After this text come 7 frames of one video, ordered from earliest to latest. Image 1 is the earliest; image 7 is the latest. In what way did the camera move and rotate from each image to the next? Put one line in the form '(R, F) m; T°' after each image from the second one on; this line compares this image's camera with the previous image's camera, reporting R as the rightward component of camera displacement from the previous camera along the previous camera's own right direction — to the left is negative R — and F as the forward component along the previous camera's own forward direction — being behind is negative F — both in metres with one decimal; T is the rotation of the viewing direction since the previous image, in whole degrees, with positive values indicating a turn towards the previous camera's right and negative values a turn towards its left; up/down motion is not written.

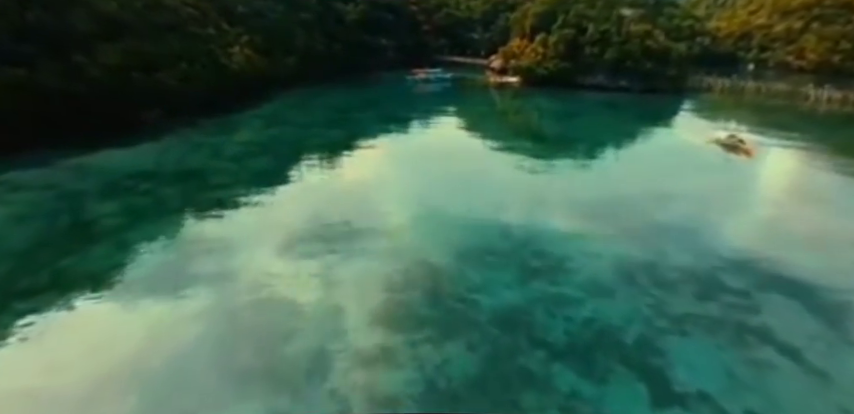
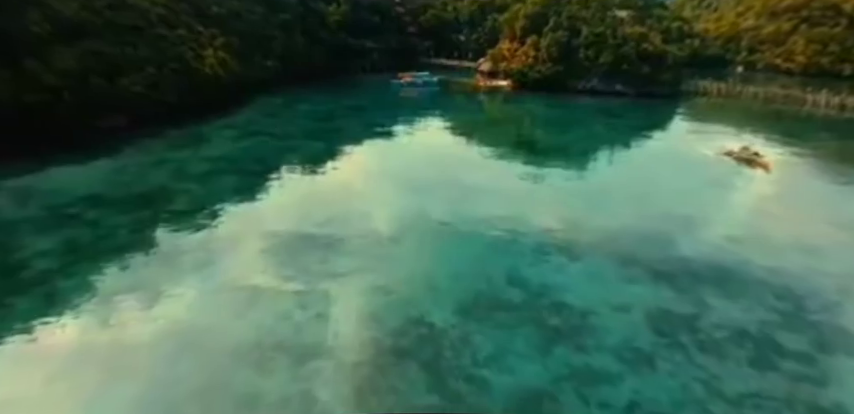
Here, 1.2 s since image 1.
(-0.1, +1.7) m; +2°
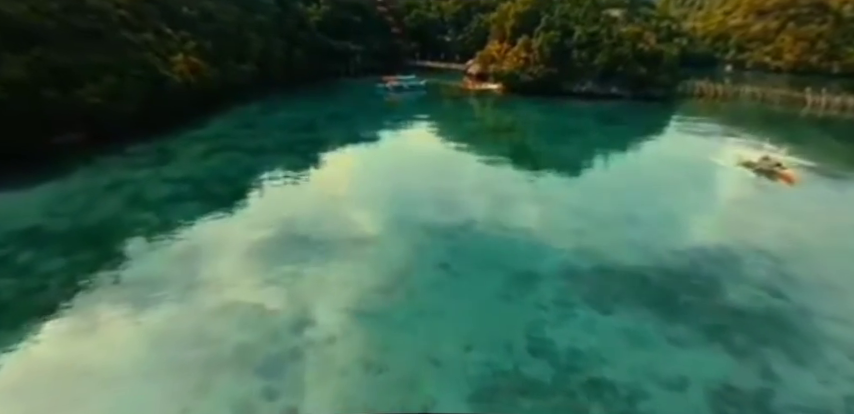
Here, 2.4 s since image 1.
(-0.2, +1.8) m; +2°
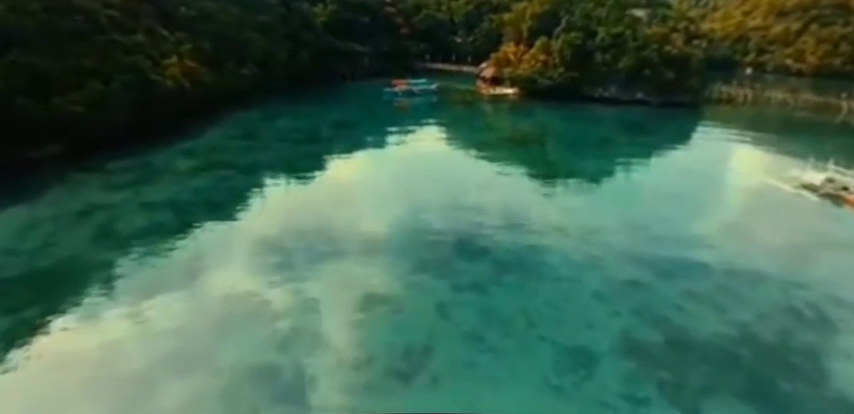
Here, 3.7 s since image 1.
(-0.3, +2.0) m; -1°
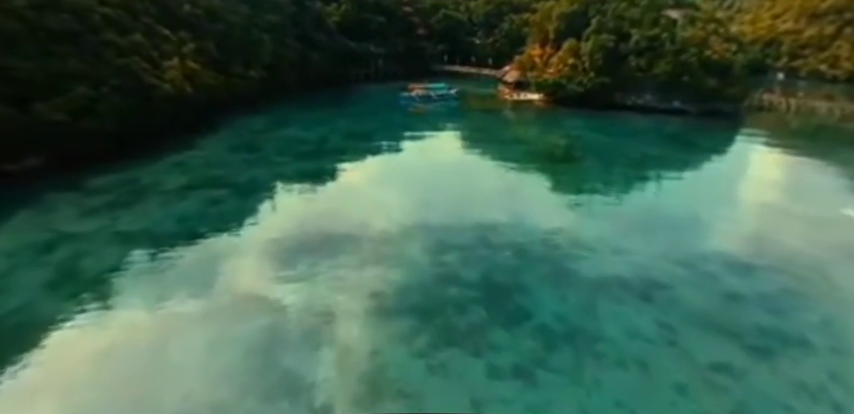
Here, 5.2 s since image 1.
(-0.3, +2.1) m; -1°
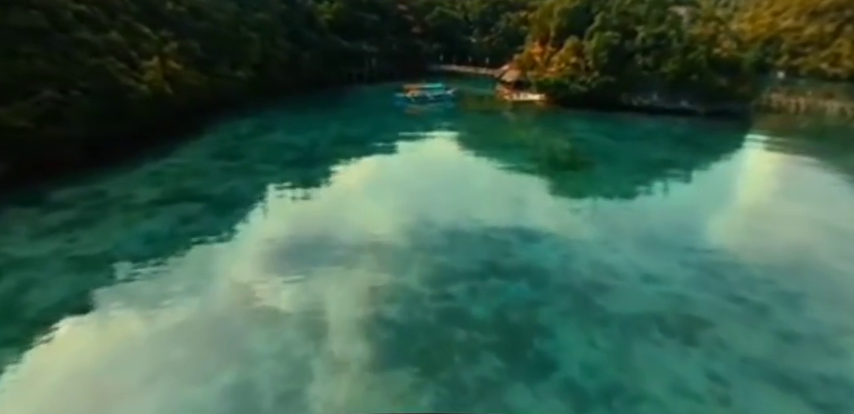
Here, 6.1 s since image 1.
(-0.1, +1.3) m; 0°
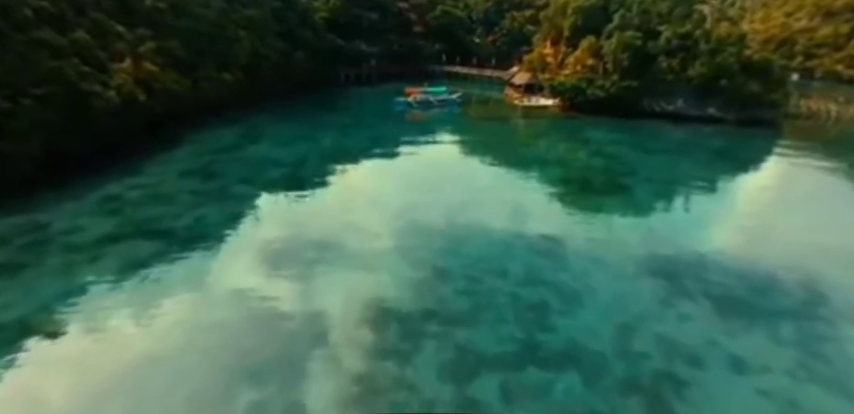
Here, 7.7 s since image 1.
(-0.2, +2.3) m; 0°
